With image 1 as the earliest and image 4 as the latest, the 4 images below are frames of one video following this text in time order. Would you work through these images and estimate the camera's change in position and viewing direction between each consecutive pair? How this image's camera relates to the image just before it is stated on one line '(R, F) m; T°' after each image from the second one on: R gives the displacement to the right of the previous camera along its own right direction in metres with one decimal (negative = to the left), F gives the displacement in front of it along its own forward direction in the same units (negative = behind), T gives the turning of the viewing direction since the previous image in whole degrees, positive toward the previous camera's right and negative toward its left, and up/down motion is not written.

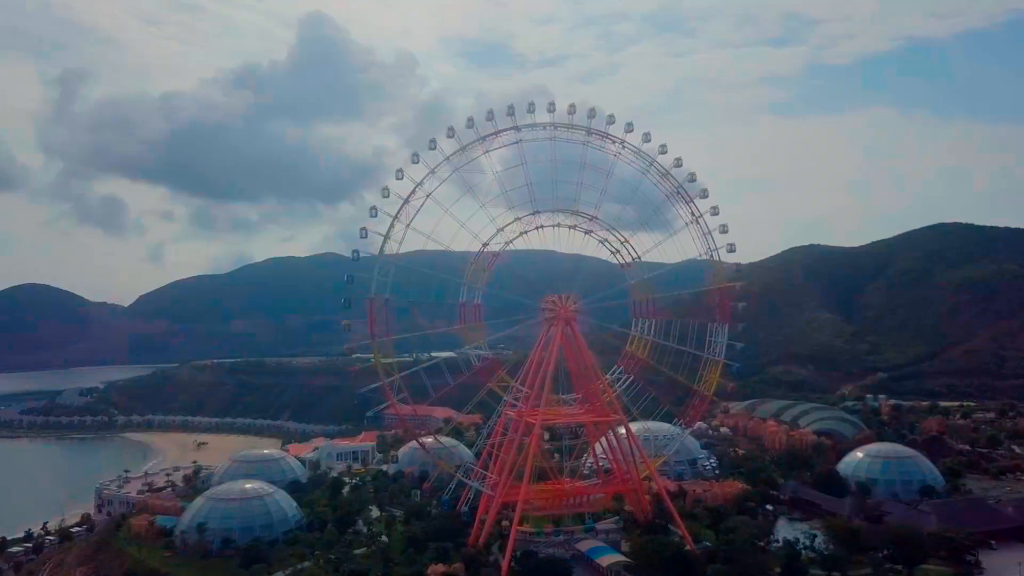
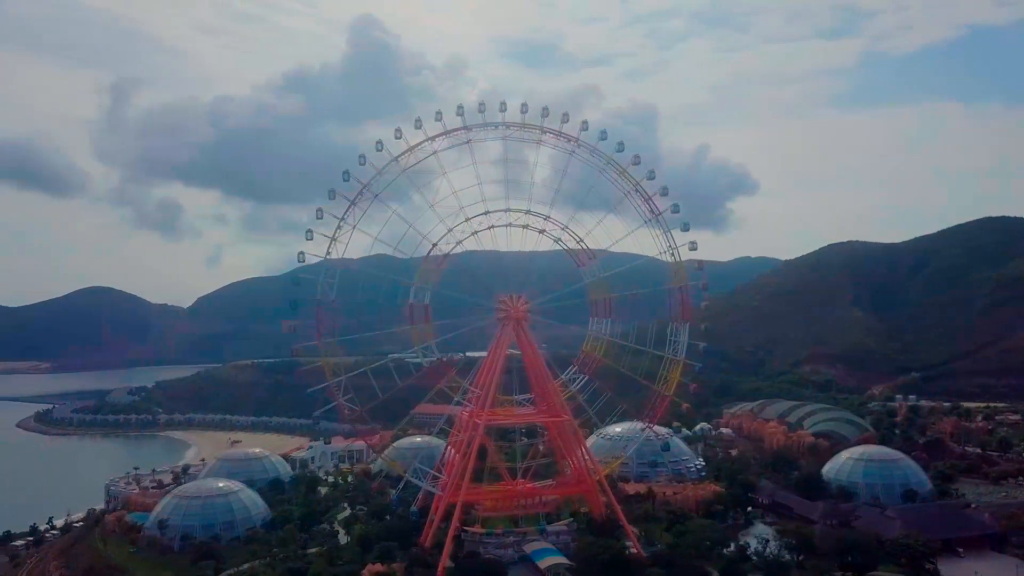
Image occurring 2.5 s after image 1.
(+3.8, +0.3) m; -4°
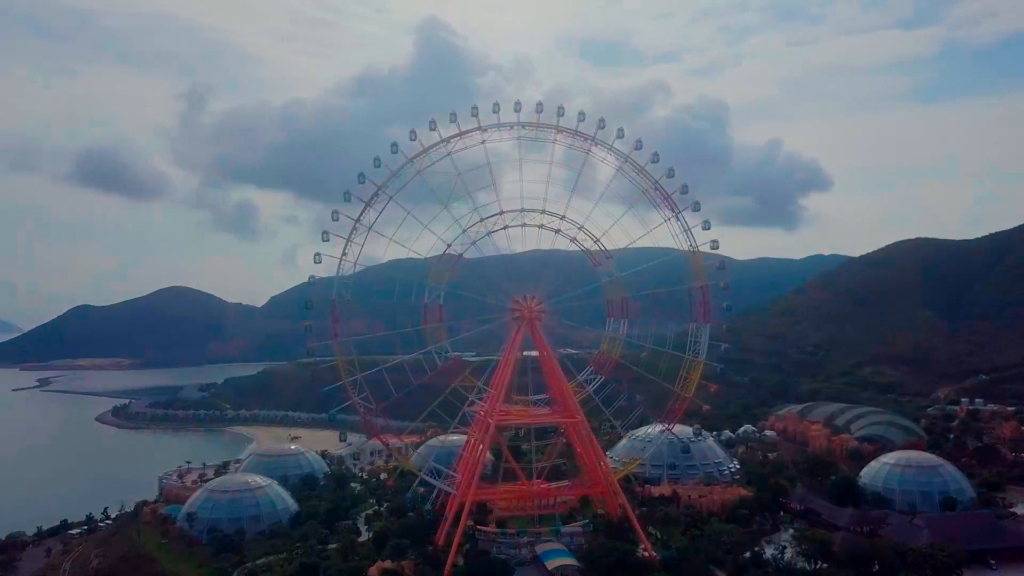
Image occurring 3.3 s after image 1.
(+2.0, +0.1) m; -5°
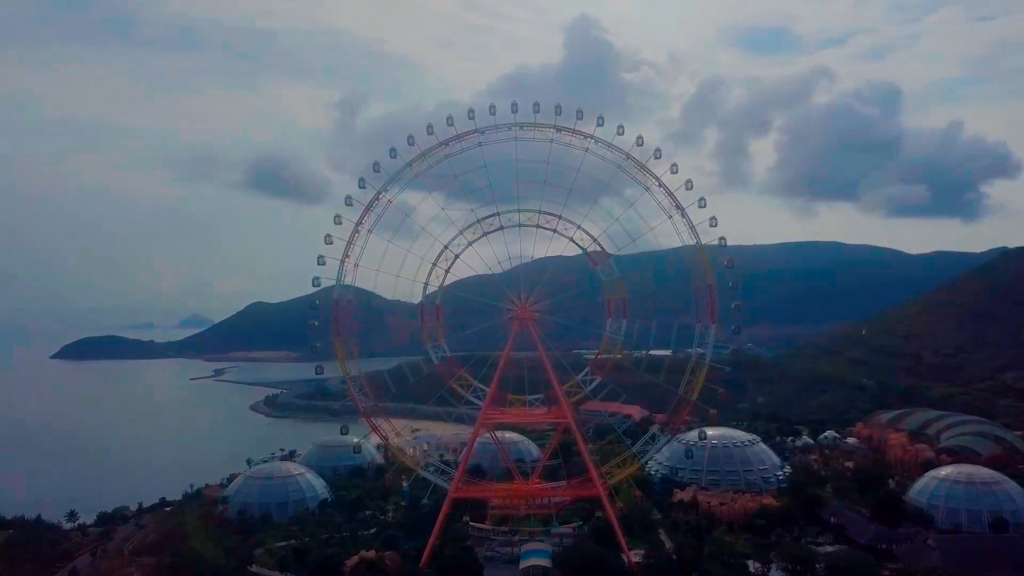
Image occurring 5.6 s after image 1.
(+5.9, +0.4) m; -11°
